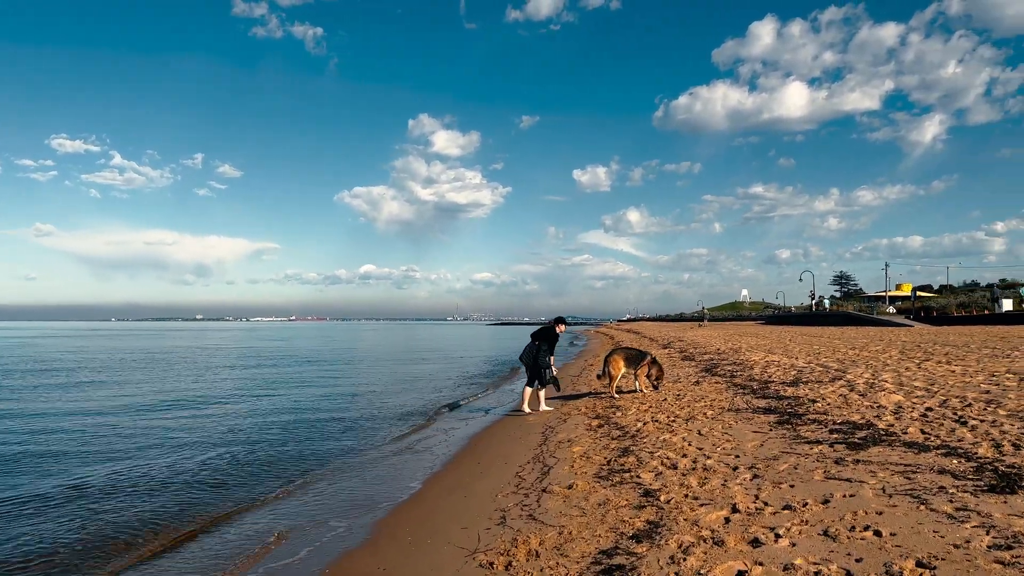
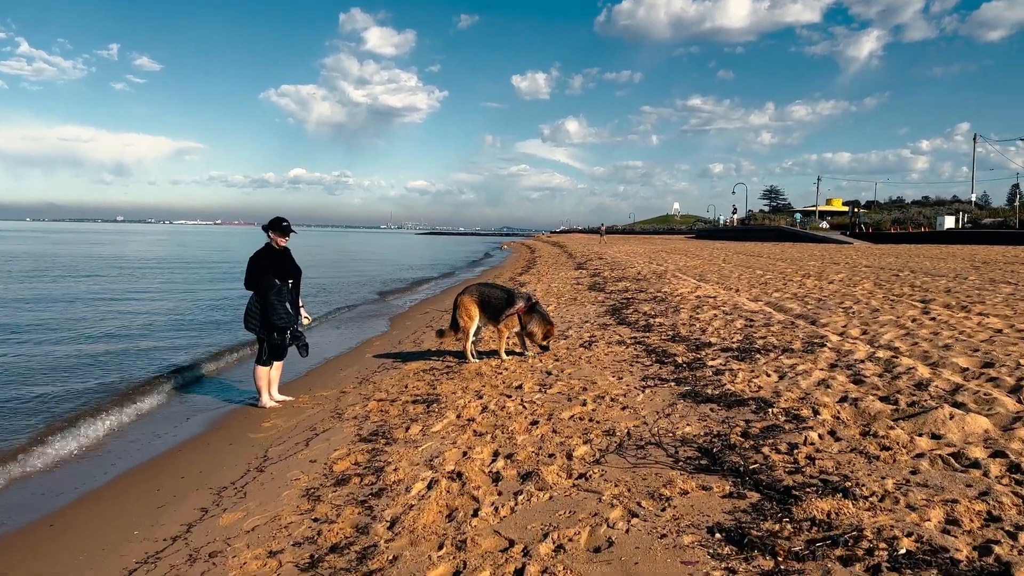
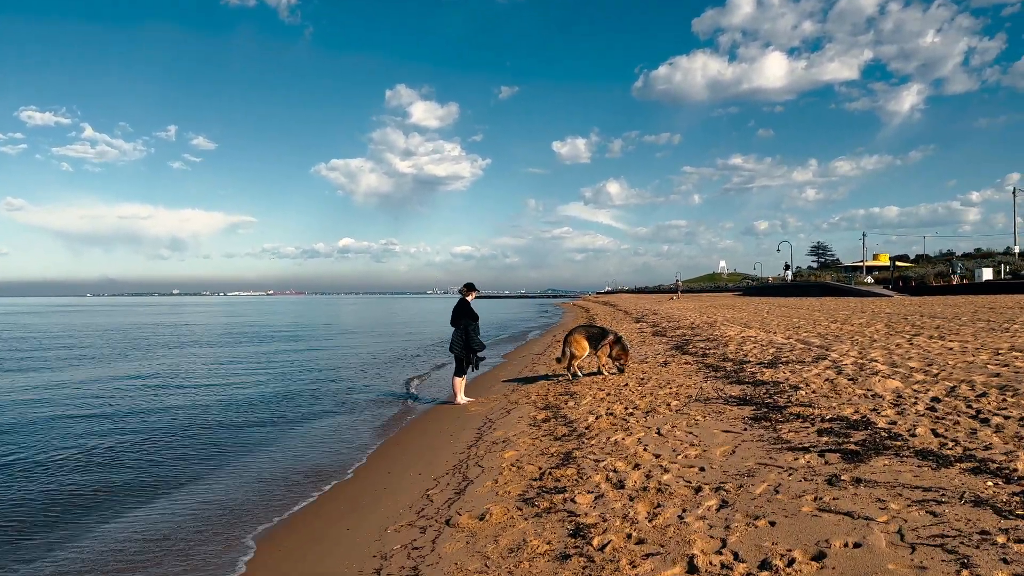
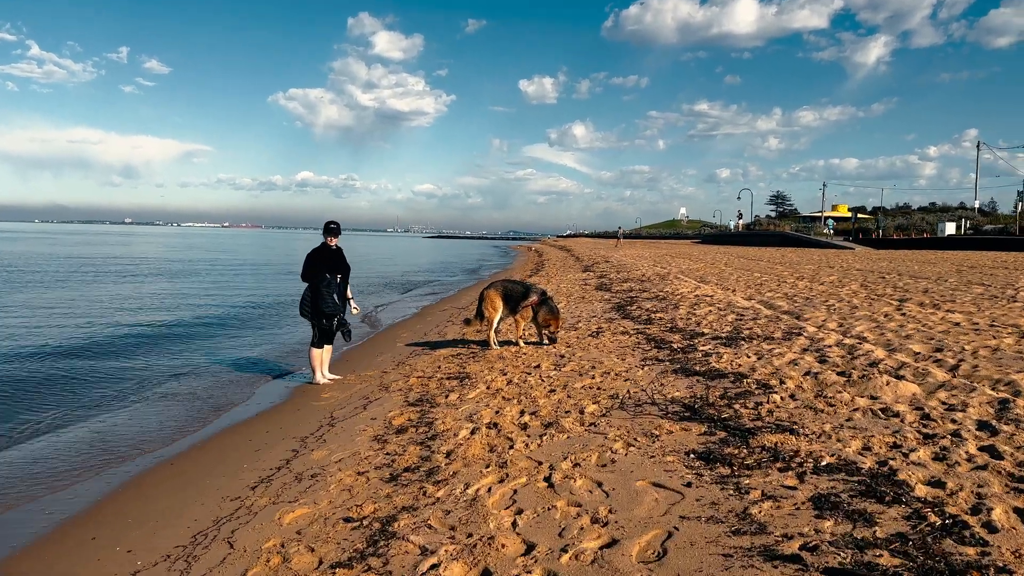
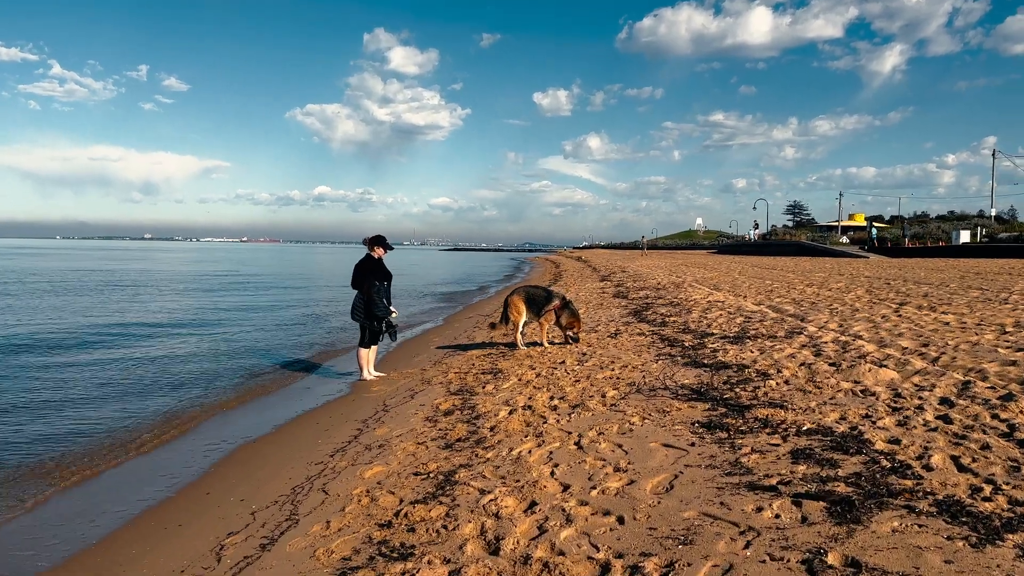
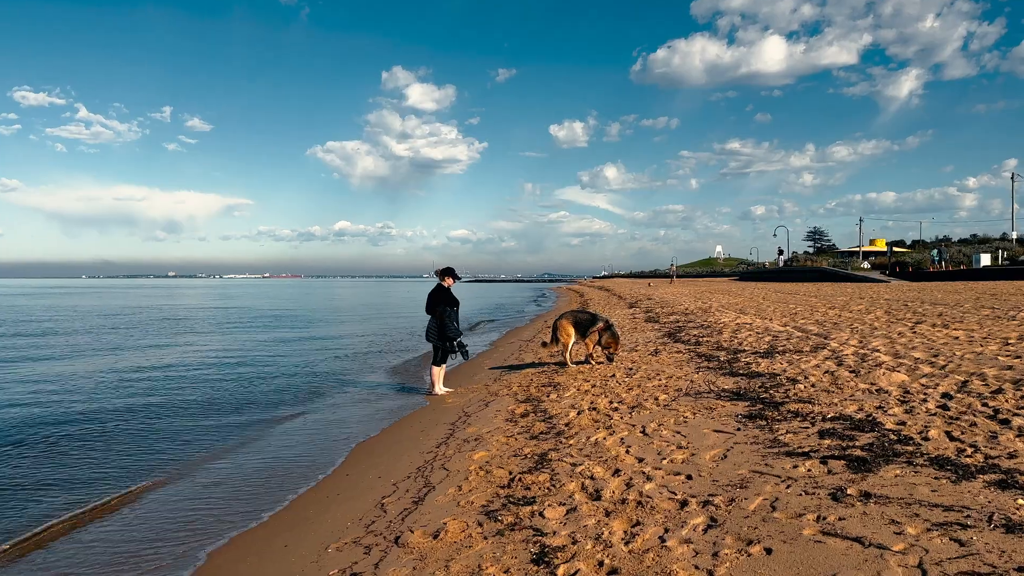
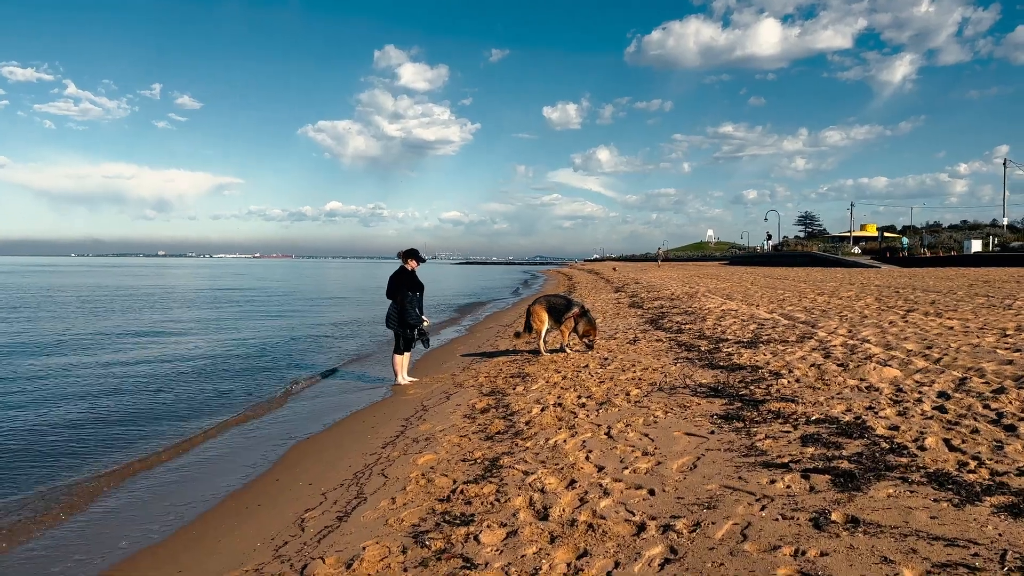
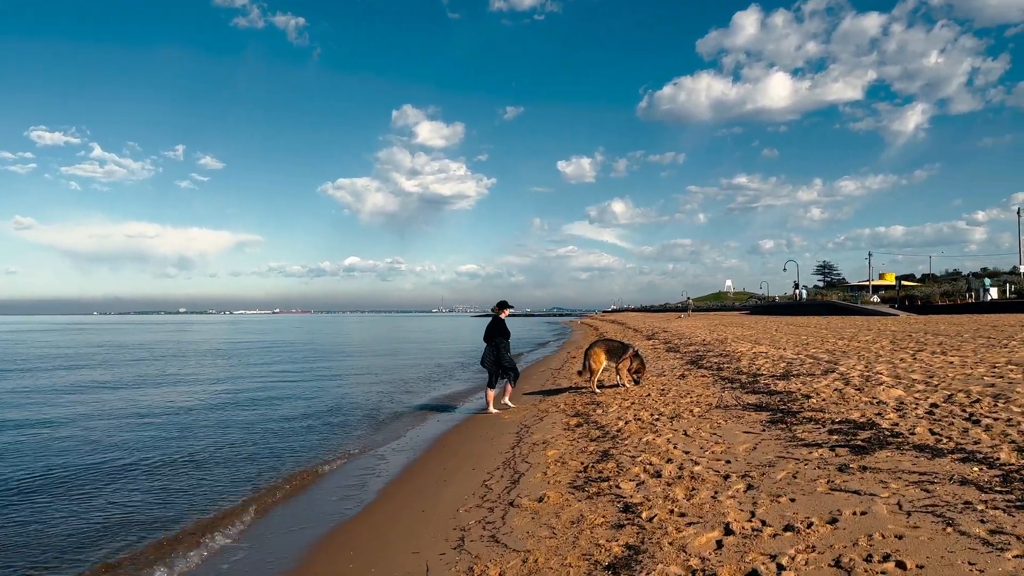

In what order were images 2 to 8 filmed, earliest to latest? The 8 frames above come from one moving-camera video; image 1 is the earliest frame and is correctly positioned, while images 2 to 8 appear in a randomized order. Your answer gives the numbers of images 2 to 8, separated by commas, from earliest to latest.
8, 3, 6, 7, 5, 4, 2
